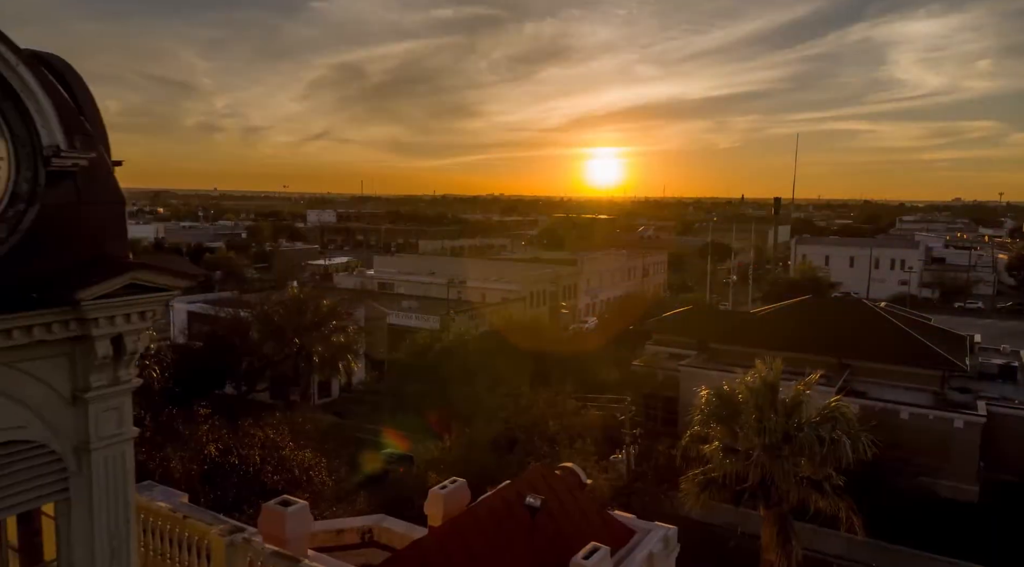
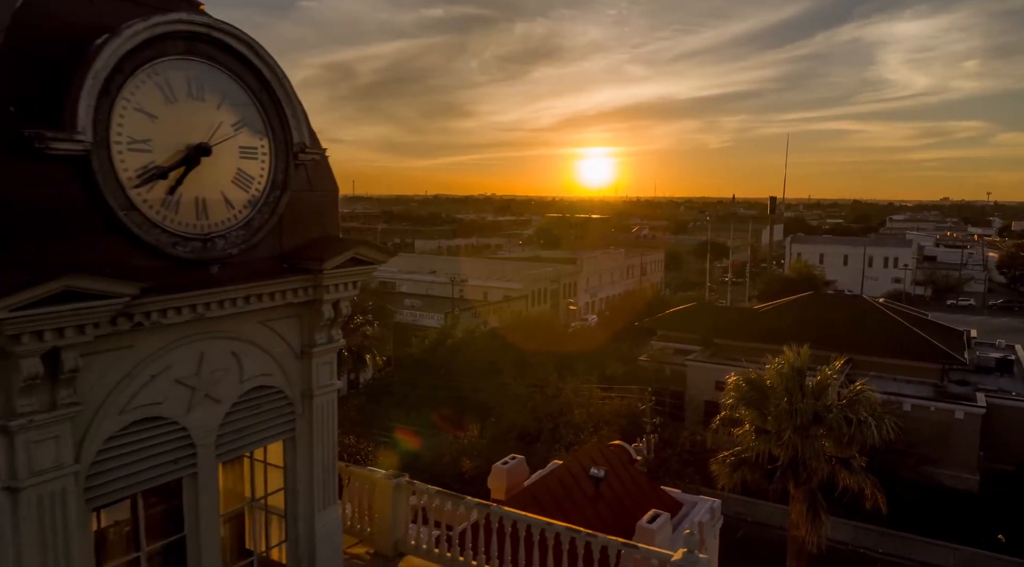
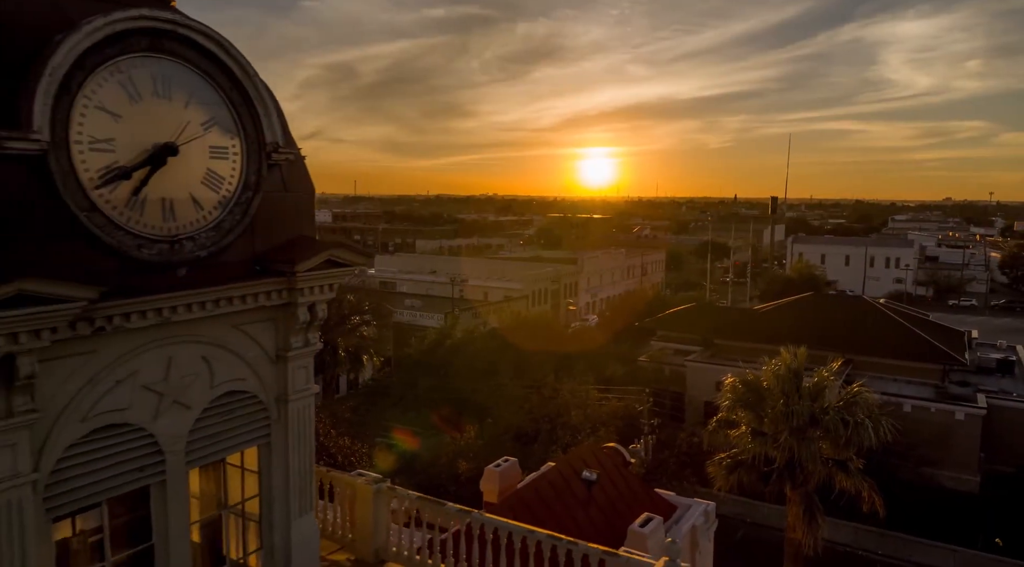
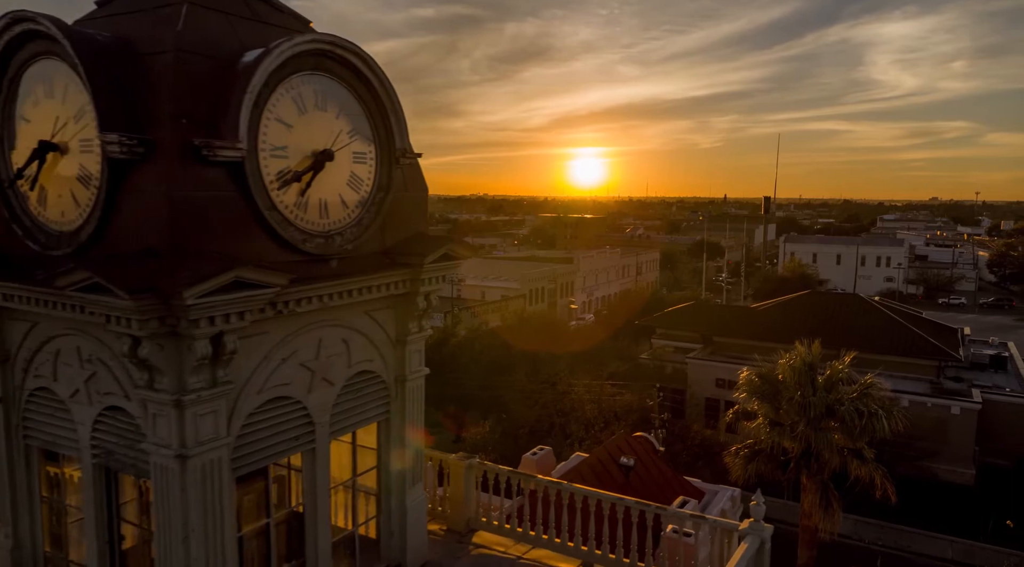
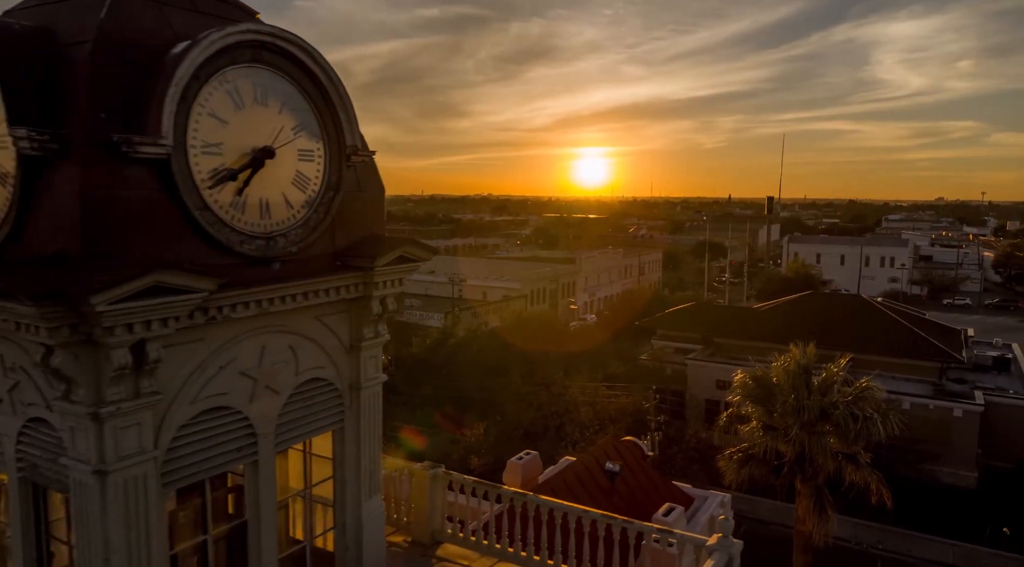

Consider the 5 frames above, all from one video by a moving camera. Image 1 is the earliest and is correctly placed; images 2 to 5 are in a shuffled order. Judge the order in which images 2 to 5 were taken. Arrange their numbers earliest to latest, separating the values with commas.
3, 2, 5, 4
